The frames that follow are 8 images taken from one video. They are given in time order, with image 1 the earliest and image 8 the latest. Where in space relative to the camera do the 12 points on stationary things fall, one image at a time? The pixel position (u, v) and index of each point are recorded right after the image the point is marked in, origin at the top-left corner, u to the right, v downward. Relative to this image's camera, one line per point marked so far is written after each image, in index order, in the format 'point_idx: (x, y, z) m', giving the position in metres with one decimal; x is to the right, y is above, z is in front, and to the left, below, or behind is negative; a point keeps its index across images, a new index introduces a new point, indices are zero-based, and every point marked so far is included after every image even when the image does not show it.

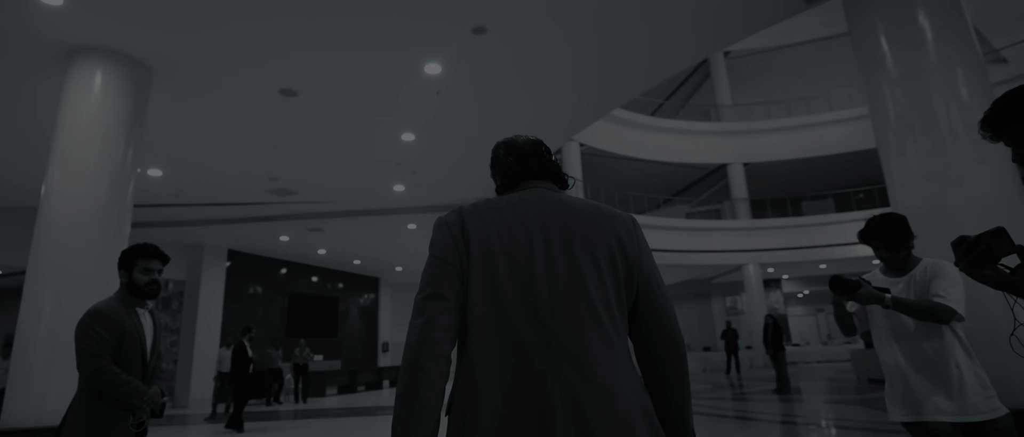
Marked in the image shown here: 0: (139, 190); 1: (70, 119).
0: (-5.8, +0.5, +8.0) m
1: (-3.6, +0.8, +4.2) m
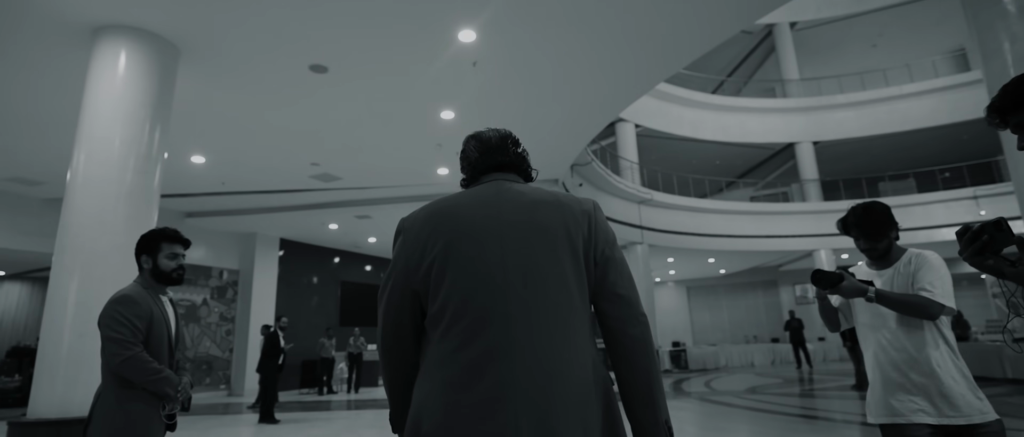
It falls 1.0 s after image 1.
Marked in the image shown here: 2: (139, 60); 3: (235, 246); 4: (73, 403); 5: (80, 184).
0: (-5.1, +0.6, +8.1) m
1: (-3.2, +0.9, +4.0) m
2: (-3.1, +1.3, +4.2) m
3: (-6.6, -0.6, +12.5) m
4: (-3.0, -1.2, +3.5) m
5: (-3.2, +0.2, +3.8) m
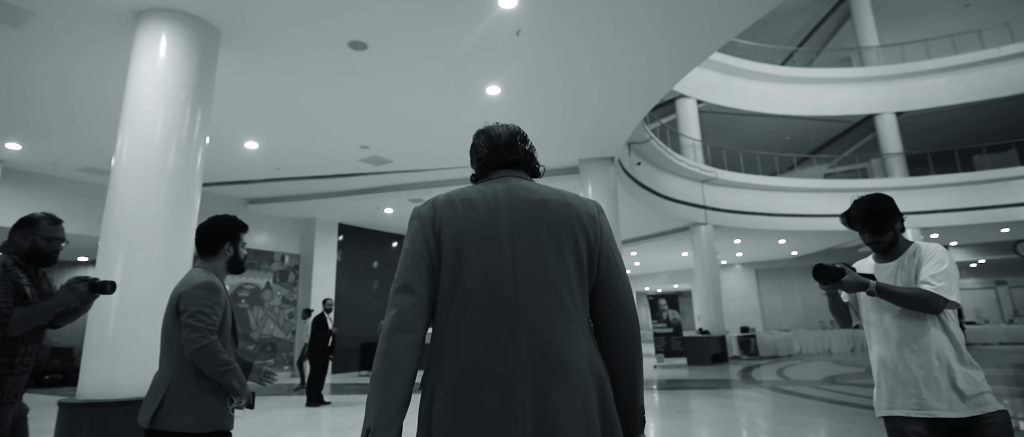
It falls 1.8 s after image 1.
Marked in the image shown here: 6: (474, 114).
0: (-4.3, +0.9, +8.2) m
1: (-2.9, +1.1, +4.0) m
2: (-2.7, +1.4, +4.2) m
3: (-5.3, -0.3, +12.8) m
4: (-2.7, -1.1, +3.5) m
5: (-2.9, +0.3, +3.8) m
6: (-0.5, +1.4, +6.9) m
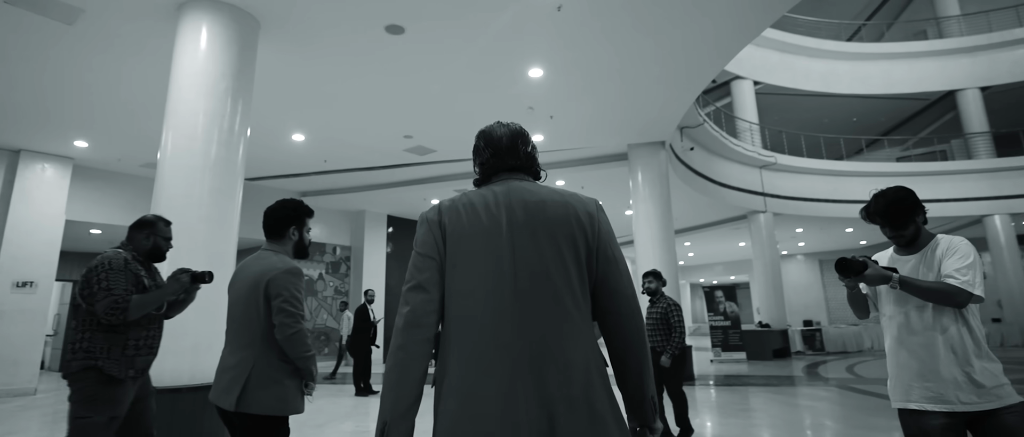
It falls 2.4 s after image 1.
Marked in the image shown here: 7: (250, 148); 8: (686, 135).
0: (-3.5, +1.0, +8.4) m
1: (-2.6, +1.1, +4.0) m
2: (-2.4, +1.5, +4.2) m
3: (-4.1, -0.1, +13.1) m
4: (-2.4, -1.1, +3.5) m
5: (-2.6, +0.4, +3.8) m
6: (+0.1, +1.5, +6.6) m
7: (-4.0, +1.1, +7.8) m
8: (+3.6, +1.7, +10.7) m
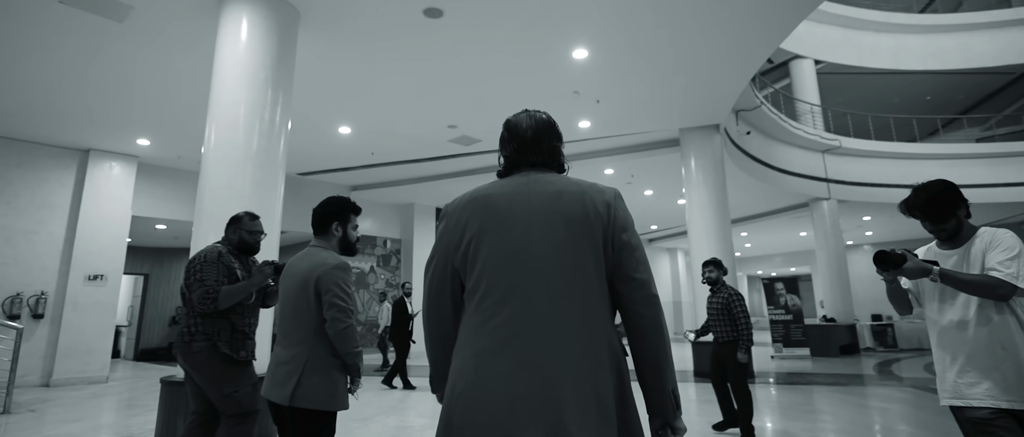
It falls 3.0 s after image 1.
0: (-2.8, +1.1, +8.5) m
1: (-2.3, +1.2, +4.0) m
2: (-2.0, +1.6, +4.2) m
3: (-3.0, +0.1, +13.2) m
4: (-2.1, -1.0, +3.6) m
5: (-2.2, +0.5, +3.9) m
6: (+0.6, +1.7, +6.4) m
7: (-3.3, +1.2, +7.9) m
8: (+4.5, +2.0, +10.1) m
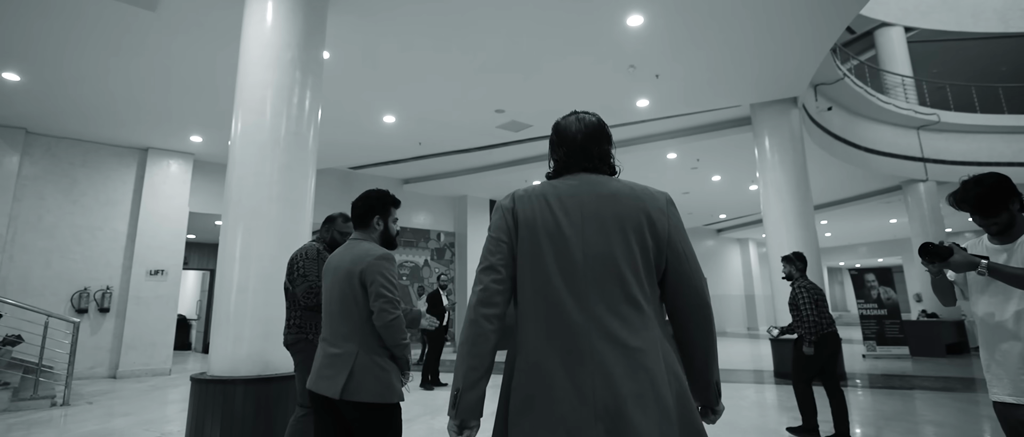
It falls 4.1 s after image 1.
0: (-2.0, +1.2, +8.3) m
1: (-1.9, +1.3, +3.8) m
2: (-1.7, +1.7, +3.9) m
3: (-1.6, +0.2, +13.0) m
4: (-1.8, -0.9, +3.3) m
5: (-1.9, +0.5, +3.6) m
6: (+1.2, +1.8, +5.8) m
7: (-2.5, +1.3, +7.8) m
8: (+5.5, +2.2, +9.1) m
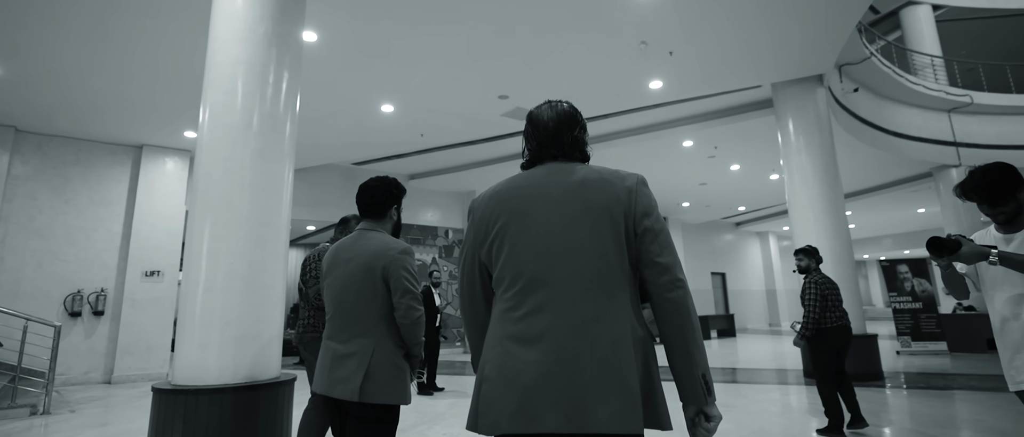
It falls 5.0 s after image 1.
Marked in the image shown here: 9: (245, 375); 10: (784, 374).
0: (-1.9, +1.3, +7.9) m
1: (-2.0, +1.3, +3.5) m
2: (-1.7, +1.7, +3.6) m
3: (-1.3, +0.3, +12.6) m
4: (-1.8, -0.9, +3.0) m
5: (-2.0, +0.6, +3.3) m
6: (+1.2, +1.9, +5.4) m
7: (-2.5, +1.3, +7.5) m
8: (+5.5, +2.4, +8.5) m
9: (-1.6, -0.9, +3.1) m
10: (+4.3, -2.4, +8.1) m
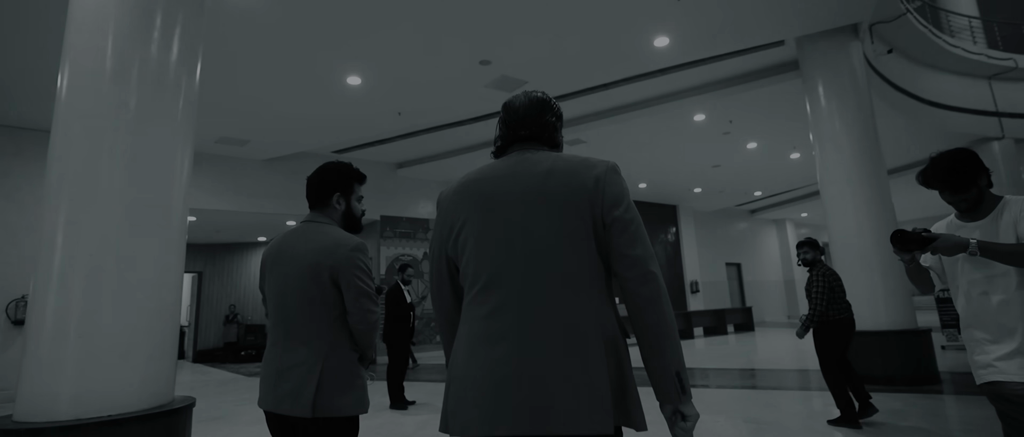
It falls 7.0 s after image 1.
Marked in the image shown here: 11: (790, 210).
0: (-2.0, +1.4, +7.1) m
1: (-2.2, +1.4, +2.7) m
2: (-2.0, +1.8, +2.8) m
3: (-1.4, +0.5, +11.8) m
4: (-1.9, -0.8, +2.2) m
5: (-2.2, +0.7, +2.5) m
6: (+1.0, +2.1, +4.5) m
7: (-2.6, +1.5, +6.7) m
8: (+5.4, +2.7, +7.6) m
9: (-1.8, -0.8, +2.3) m
10: (+4.2, -2.2, +7.2) m
11: (+10.7, +0.3, +19.9) m
